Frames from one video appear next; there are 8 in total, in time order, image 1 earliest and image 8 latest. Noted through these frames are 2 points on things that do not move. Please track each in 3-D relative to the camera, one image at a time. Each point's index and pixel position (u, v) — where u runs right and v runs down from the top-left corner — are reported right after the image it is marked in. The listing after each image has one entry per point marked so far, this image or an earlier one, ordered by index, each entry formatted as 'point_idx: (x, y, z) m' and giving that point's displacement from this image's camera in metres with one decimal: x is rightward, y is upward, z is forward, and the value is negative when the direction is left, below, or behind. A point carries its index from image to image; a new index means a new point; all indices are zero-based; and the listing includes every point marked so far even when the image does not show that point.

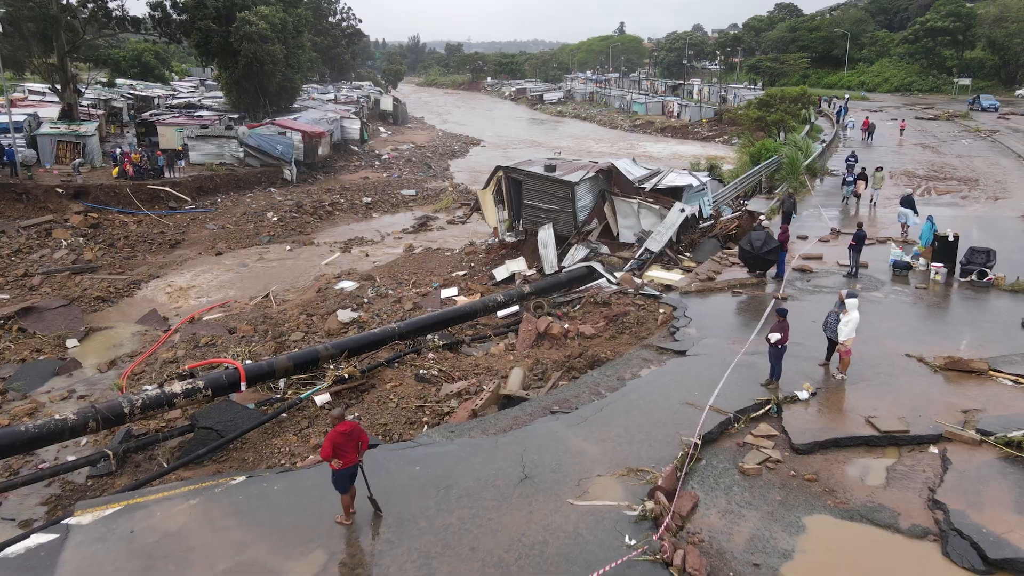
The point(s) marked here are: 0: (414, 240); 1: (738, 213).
0: (-2.6, +1.2, +19.3) m
1: (+4.6, +1.5, +14.7) m
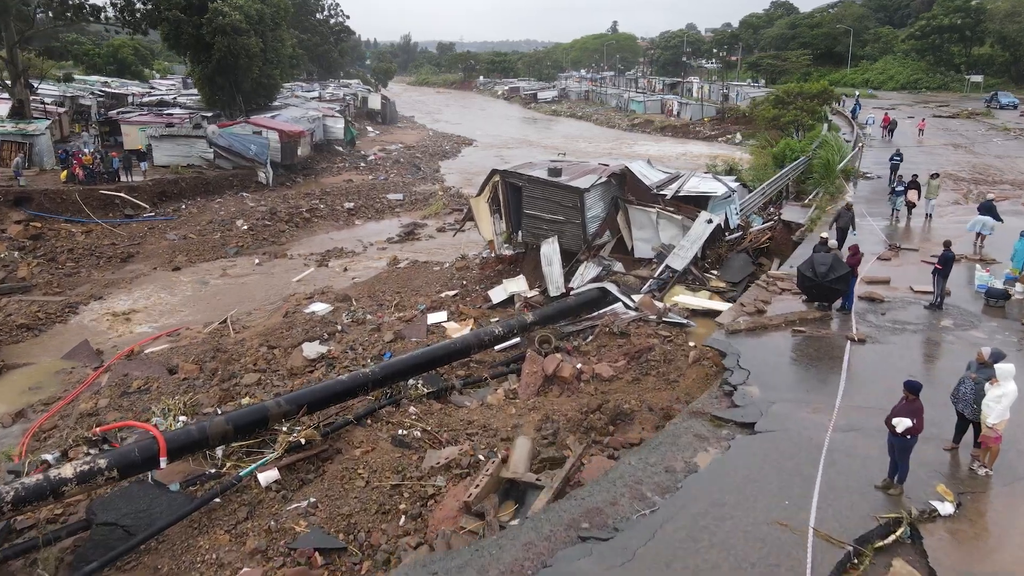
0: (-2.7, +0.8, +17.4) m
1: (+4.5, +1.1, +12.8) m
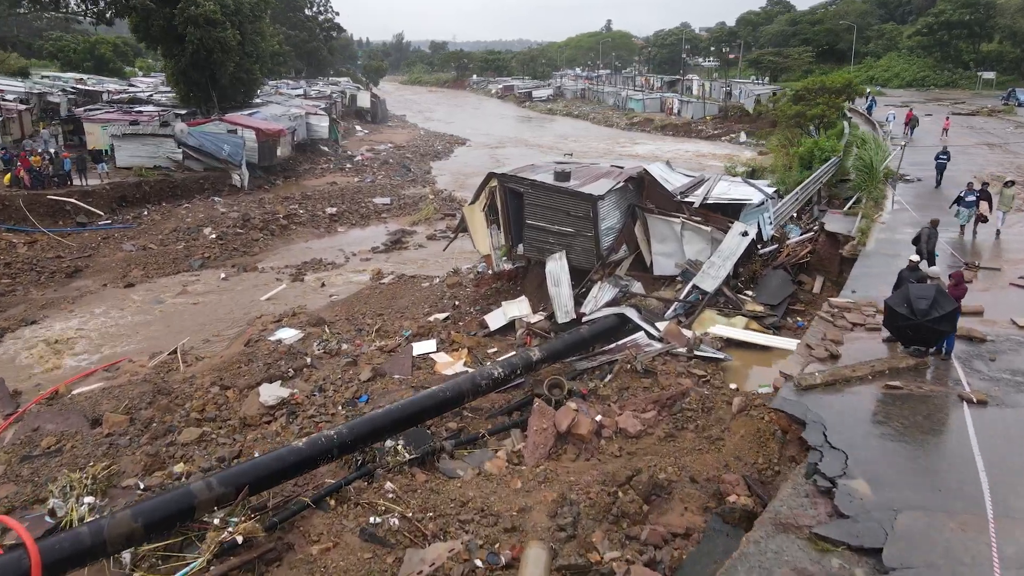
0: (-2.7, +0.5, +15.6) m
1: (+4.5, +0.8, +11.1) m
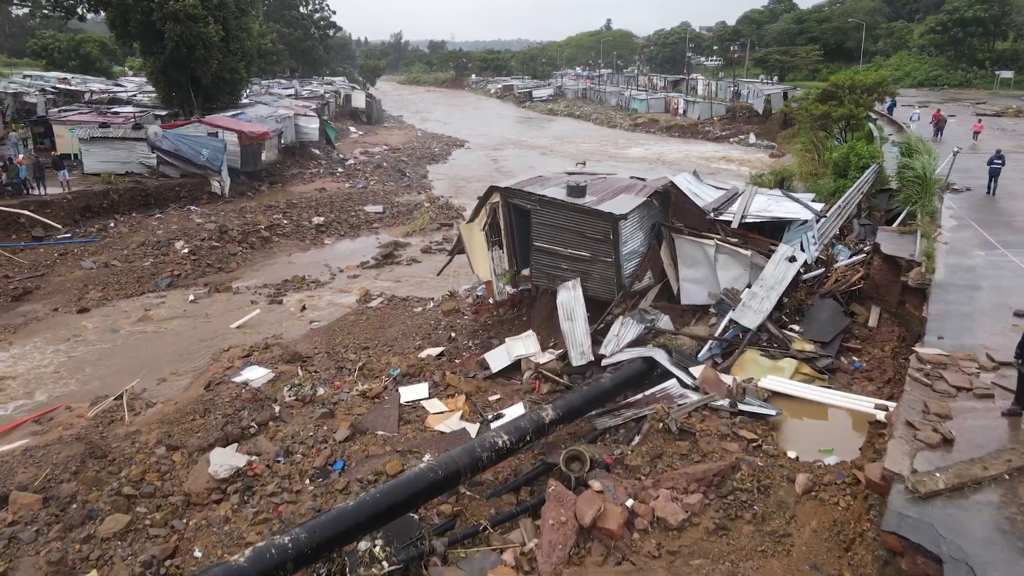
0: (-2.7, +0.1, +14.1) m
1: (+4.6, +0.4, +9.6) m
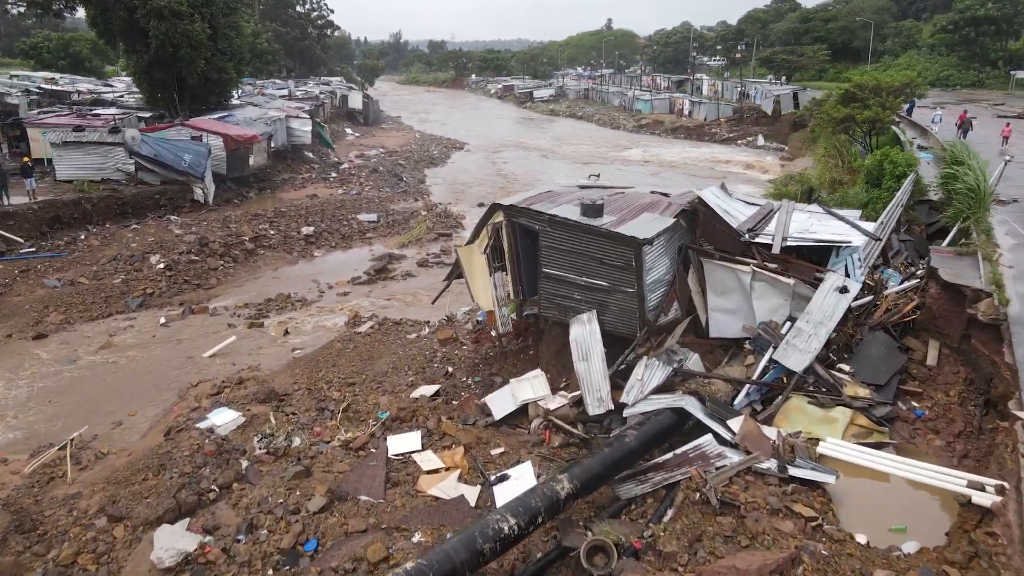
0: (-2.6, -0.3, +13.0) m
1: (+4.6, +0.1, +8.5) m
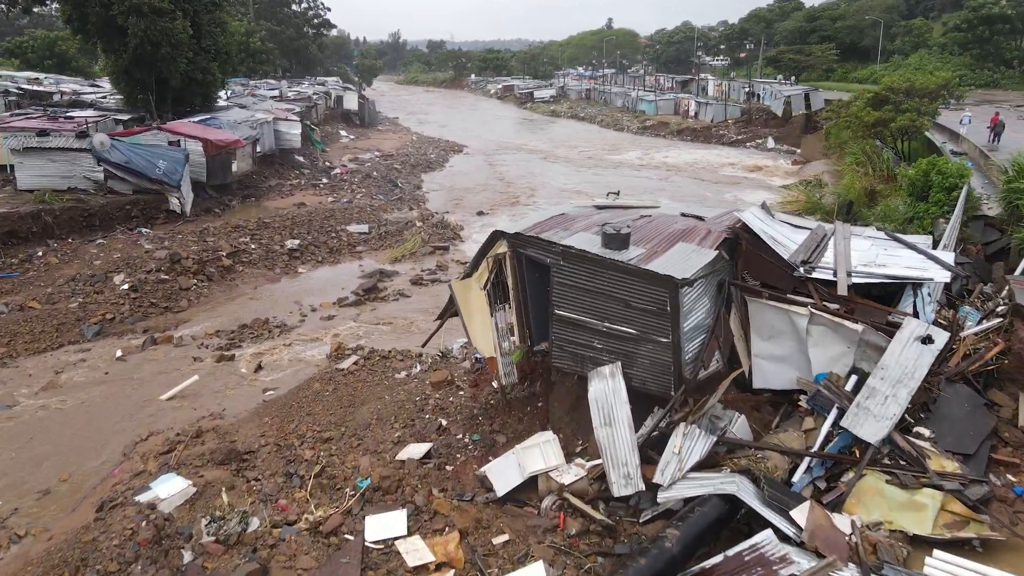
0: (-2.6, -0.7, +11.6) m
1: (+4.7, -0.3, +7.1) m
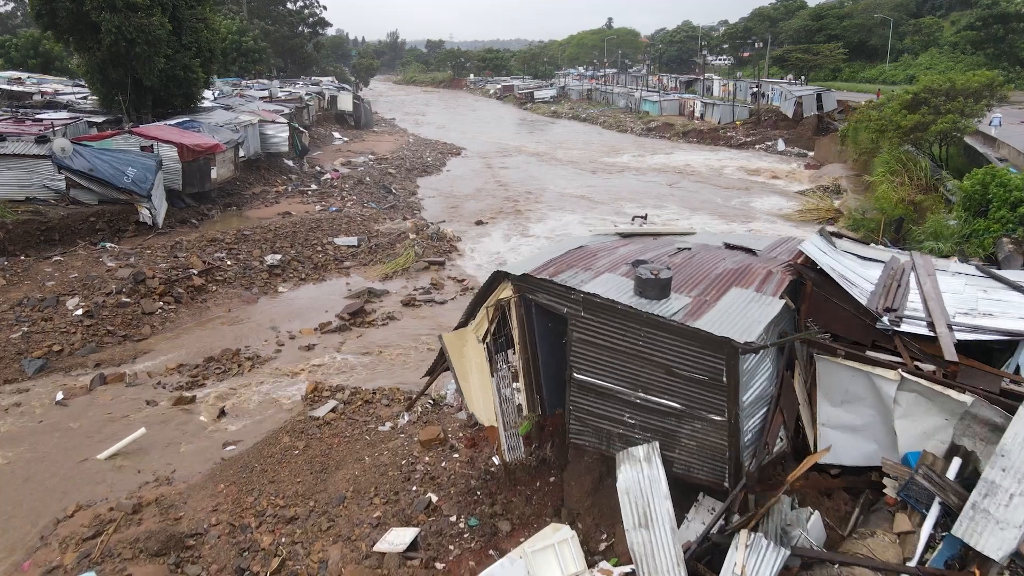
0: (-2.5, -1.0, +10.3) m
1: (+4.7, -0.7, +5.8) m
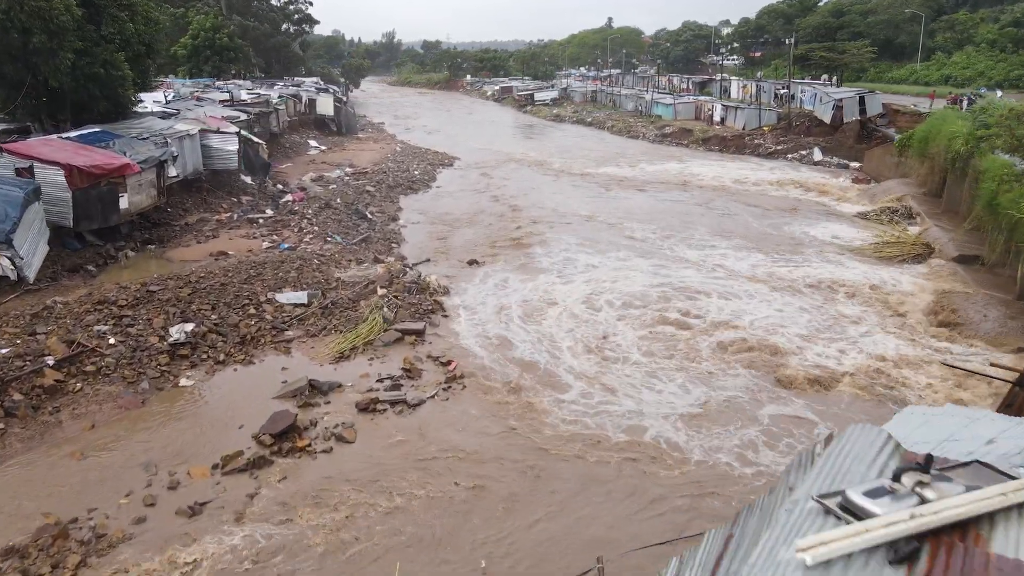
0: (-2.4, -2.2, +6.1) m
1: (+4.8, -1.8, +1.7) m
